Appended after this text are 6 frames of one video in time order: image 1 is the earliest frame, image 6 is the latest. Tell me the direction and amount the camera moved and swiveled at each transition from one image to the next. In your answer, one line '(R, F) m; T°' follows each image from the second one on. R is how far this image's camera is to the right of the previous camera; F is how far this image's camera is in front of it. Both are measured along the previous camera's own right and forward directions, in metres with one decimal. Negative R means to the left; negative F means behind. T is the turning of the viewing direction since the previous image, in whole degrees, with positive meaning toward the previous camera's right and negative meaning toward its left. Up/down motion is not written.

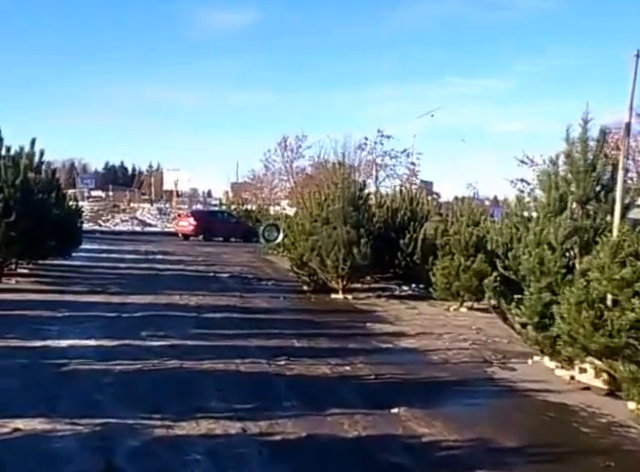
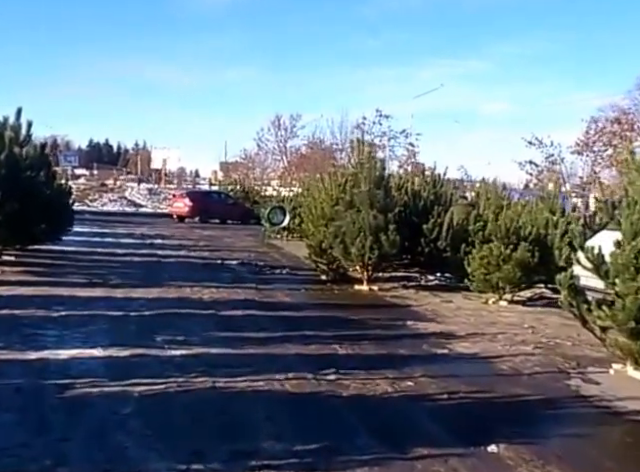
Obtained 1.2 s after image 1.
(-0.6, +1.6) m; +1°
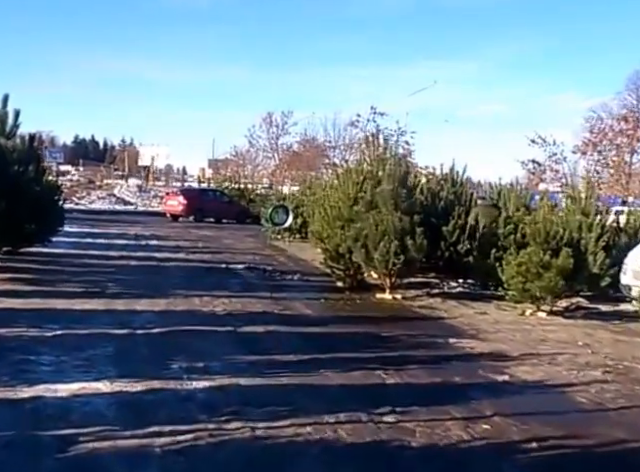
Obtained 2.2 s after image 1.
(-0.5, +1.3) m; +1°
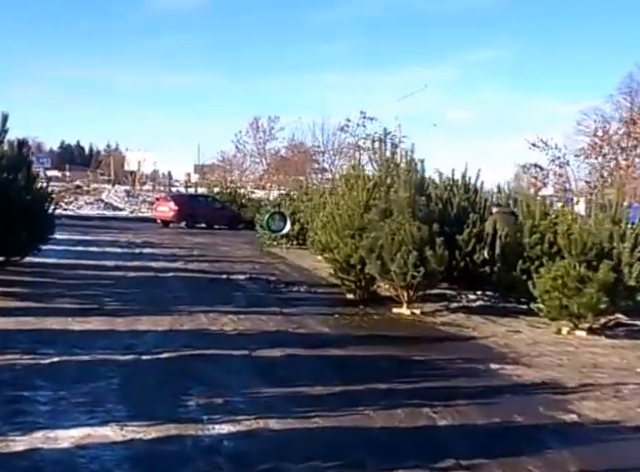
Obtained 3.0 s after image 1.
(-0.5, +1.1) m; +1°
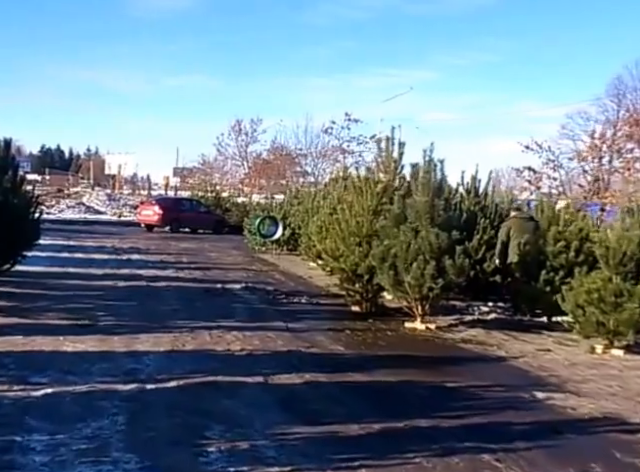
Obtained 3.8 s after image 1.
(-0.5, +1.0) m; +2°
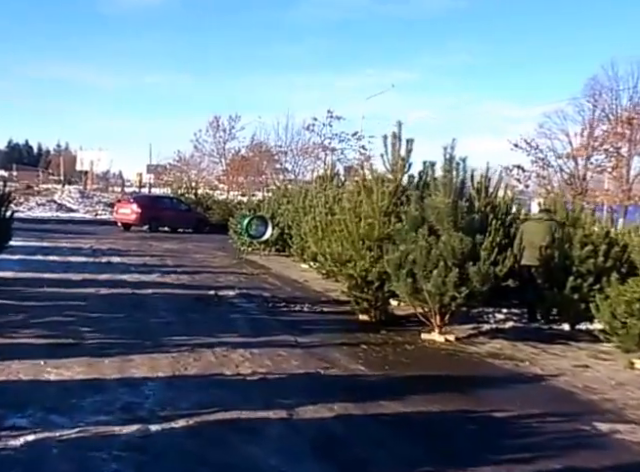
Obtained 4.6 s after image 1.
(-0.5, +1.1) m; +2°
